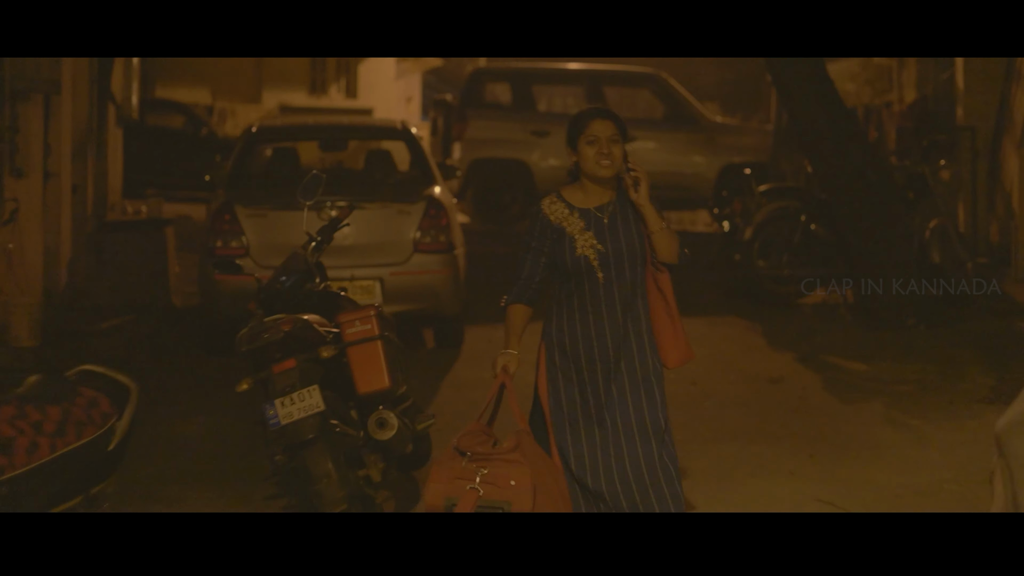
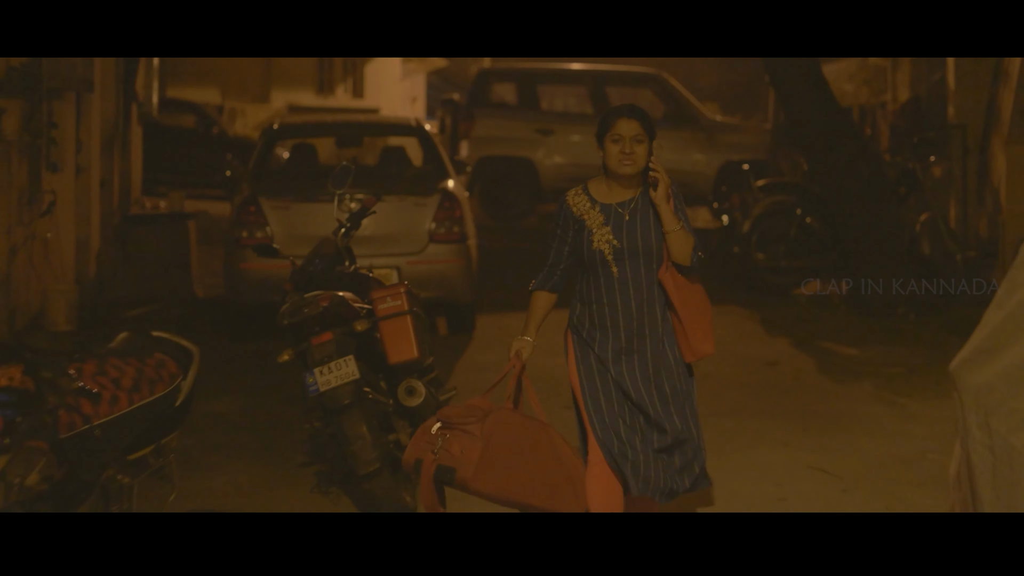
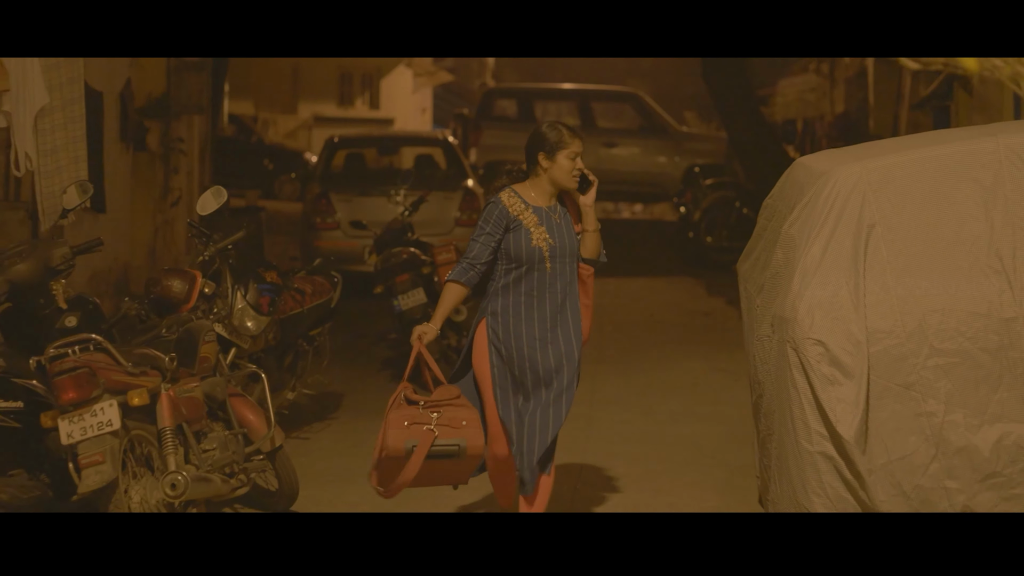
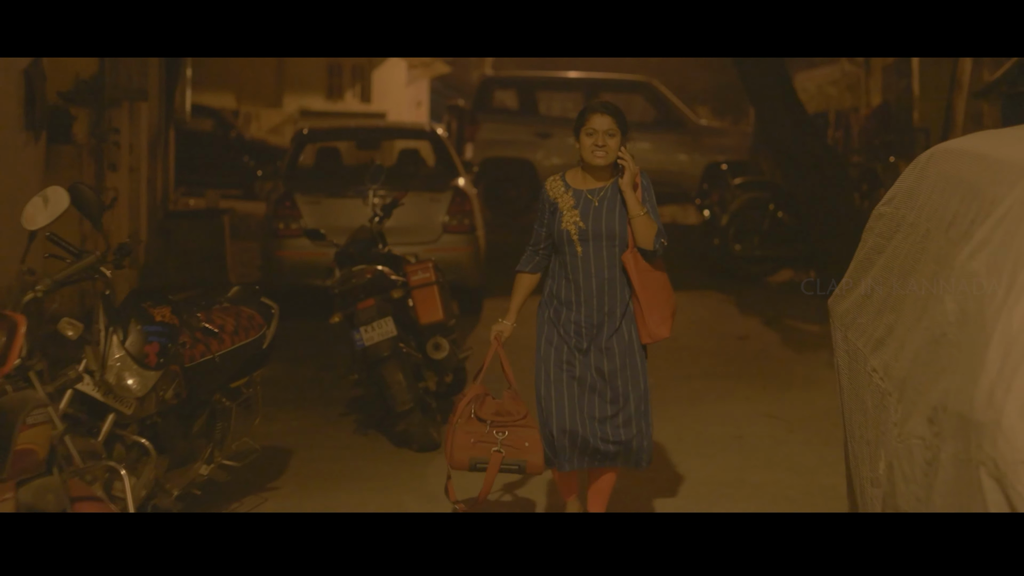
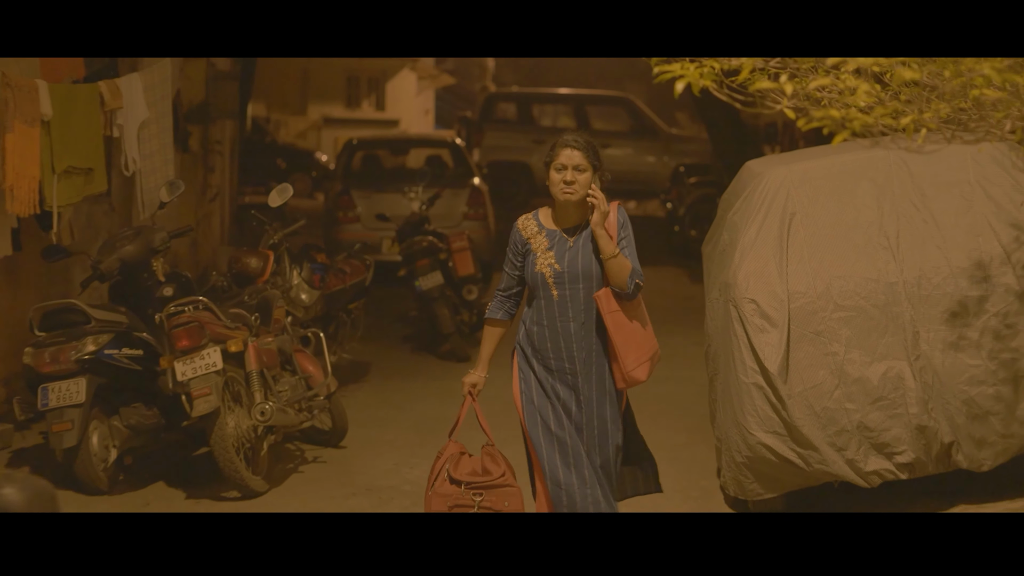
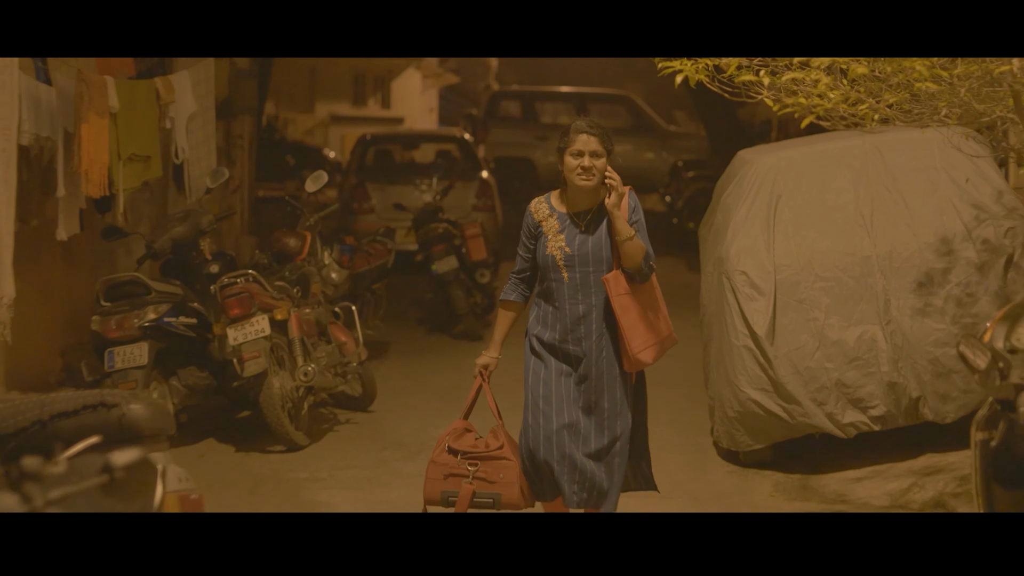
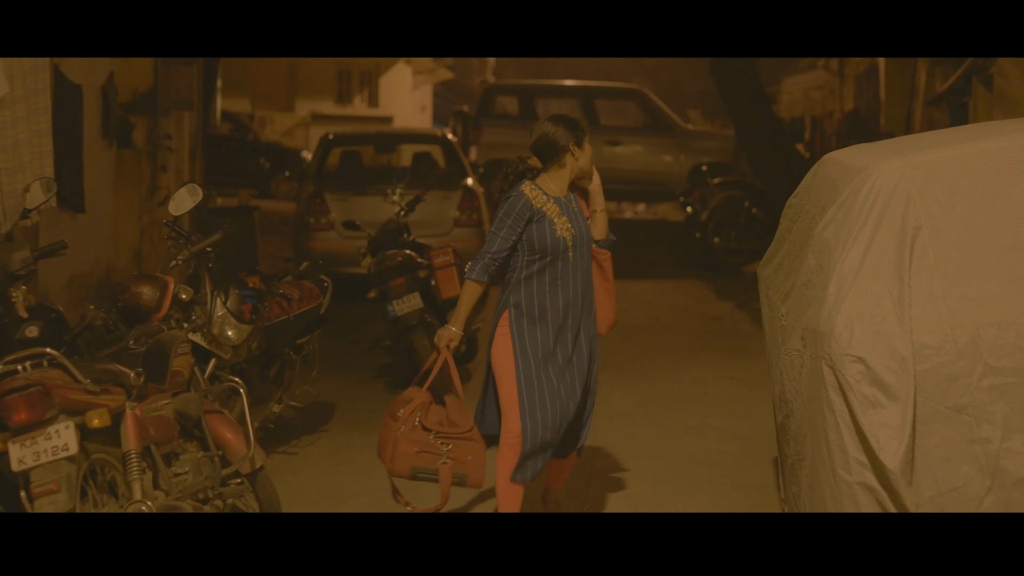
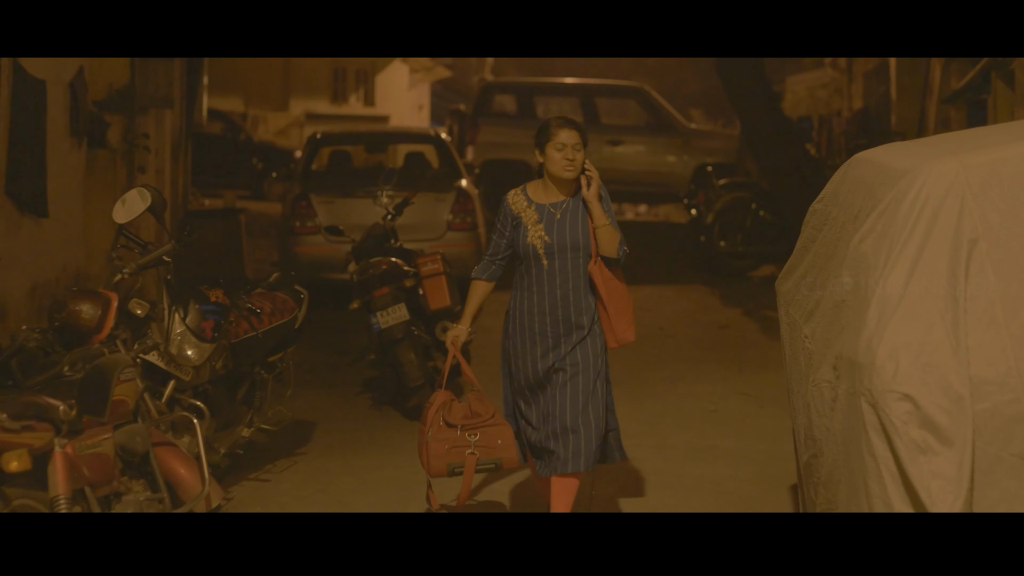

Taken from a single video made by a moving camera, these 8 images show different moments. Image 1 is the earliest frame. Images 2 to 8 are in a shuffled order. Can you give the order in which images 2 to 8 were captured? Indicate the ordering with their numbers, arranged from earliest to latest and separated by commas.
2, 4, 8, 7, 3, 5, 6
